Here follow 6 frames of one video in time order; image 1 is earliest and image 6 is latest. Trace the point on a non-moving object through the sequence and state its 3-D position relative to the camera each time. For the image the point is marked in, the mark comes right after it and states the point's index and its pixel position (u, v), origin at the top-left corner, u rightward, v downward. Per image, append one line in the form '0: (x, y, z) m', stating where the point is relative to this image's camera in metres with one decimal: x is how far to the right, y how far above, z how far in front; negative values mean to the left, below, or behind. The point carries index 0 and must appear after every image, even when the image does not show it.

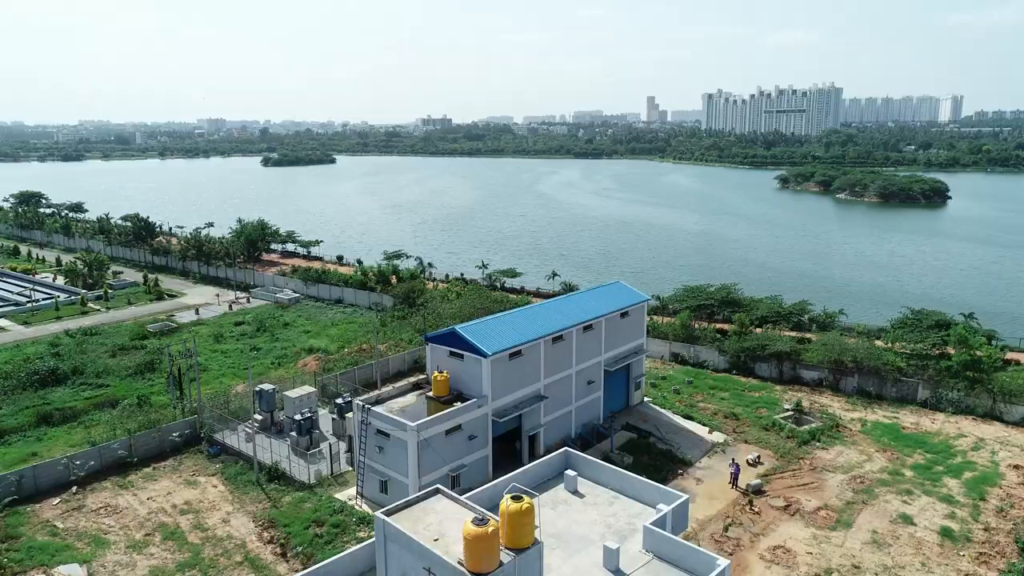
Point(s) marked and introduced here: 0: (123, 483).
0: (-9.6, -4.8, +17.9) m
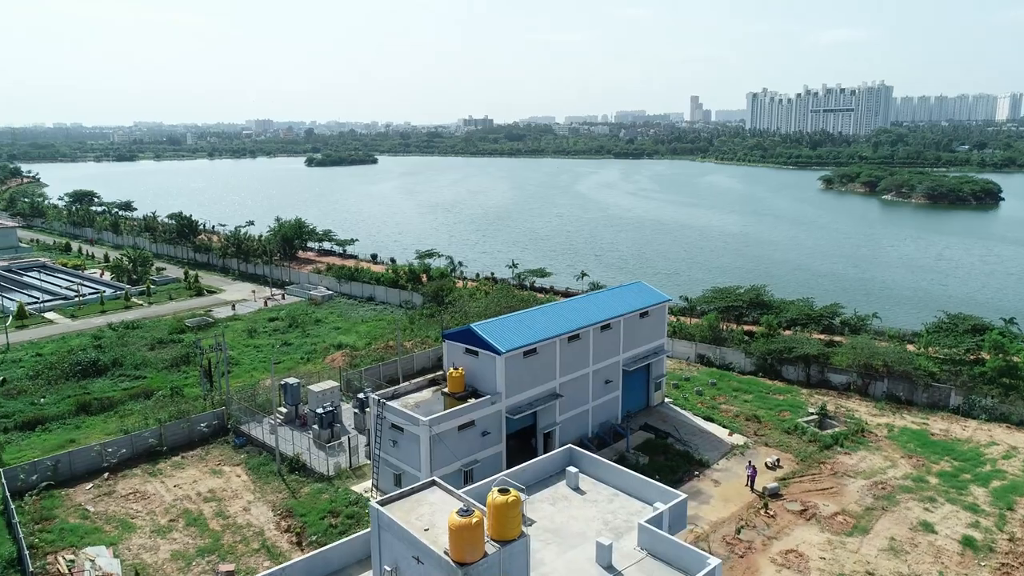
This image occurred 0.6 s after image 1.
0: (-9.3, -4.7, +18.6) m
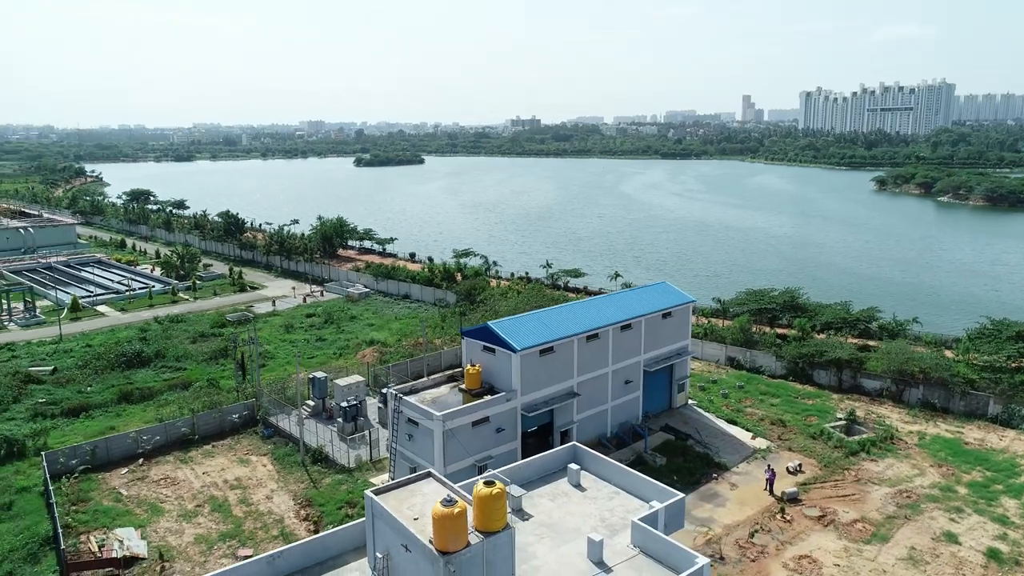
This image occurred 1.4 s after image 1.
0: (-8.8, -4.5, +19.3) m
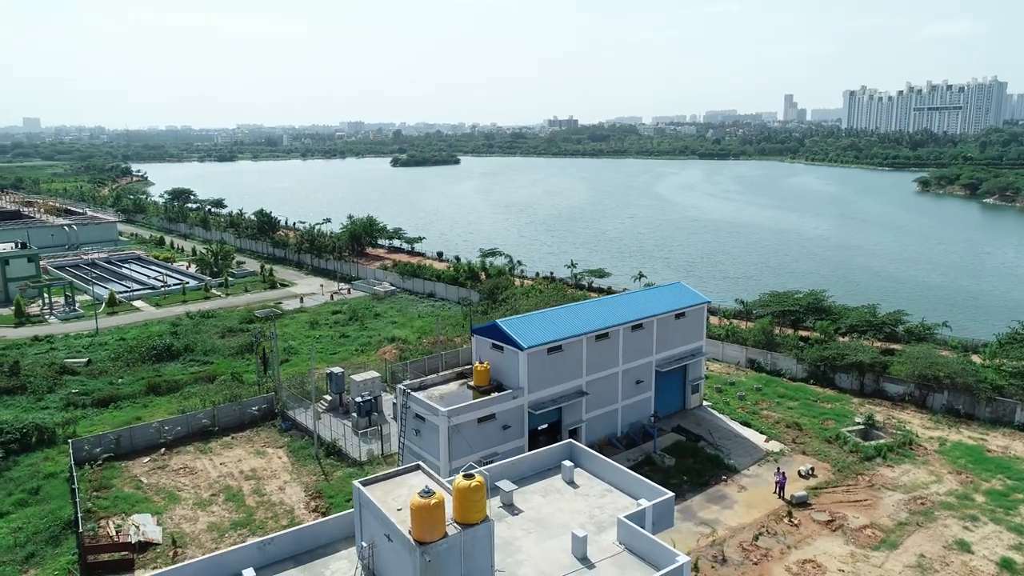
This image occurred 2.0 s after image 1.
0: (-8.5, -4.4, +19.9) m
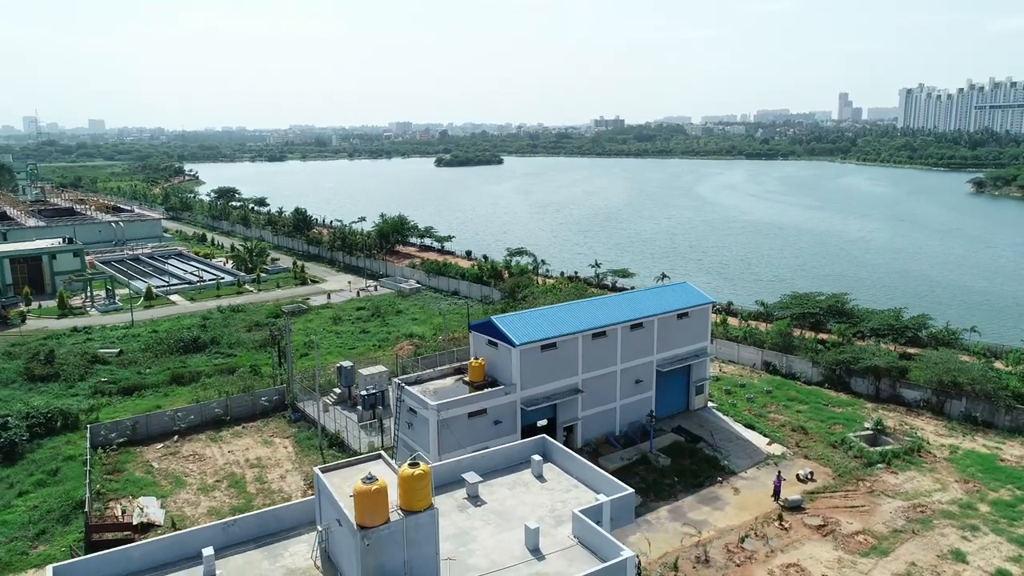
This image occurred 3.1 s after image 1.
0: (-8.5, -4.3, +20.6) m
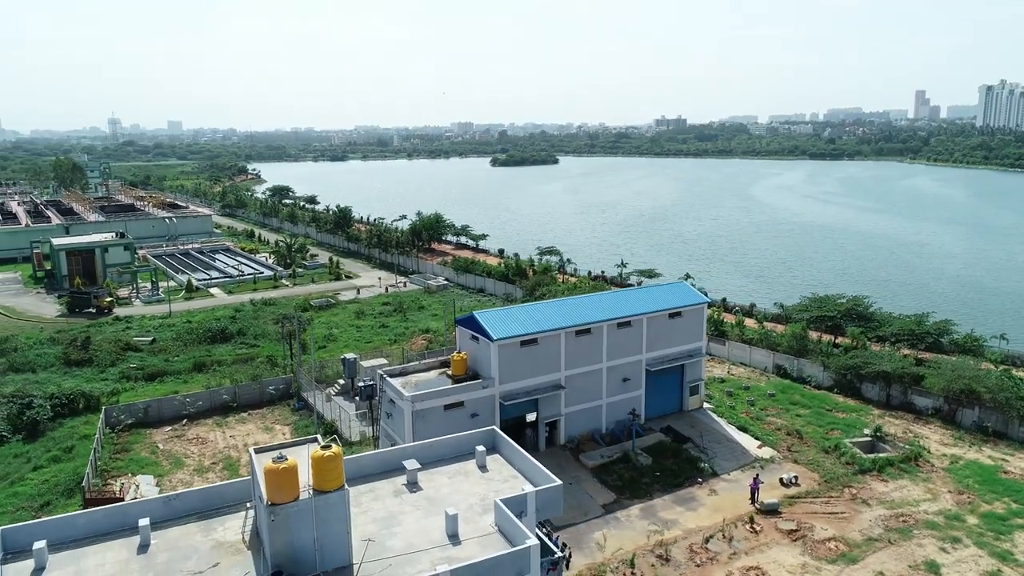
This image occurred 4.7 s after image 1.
0: (-8.8, -4.0, +21.6) m
